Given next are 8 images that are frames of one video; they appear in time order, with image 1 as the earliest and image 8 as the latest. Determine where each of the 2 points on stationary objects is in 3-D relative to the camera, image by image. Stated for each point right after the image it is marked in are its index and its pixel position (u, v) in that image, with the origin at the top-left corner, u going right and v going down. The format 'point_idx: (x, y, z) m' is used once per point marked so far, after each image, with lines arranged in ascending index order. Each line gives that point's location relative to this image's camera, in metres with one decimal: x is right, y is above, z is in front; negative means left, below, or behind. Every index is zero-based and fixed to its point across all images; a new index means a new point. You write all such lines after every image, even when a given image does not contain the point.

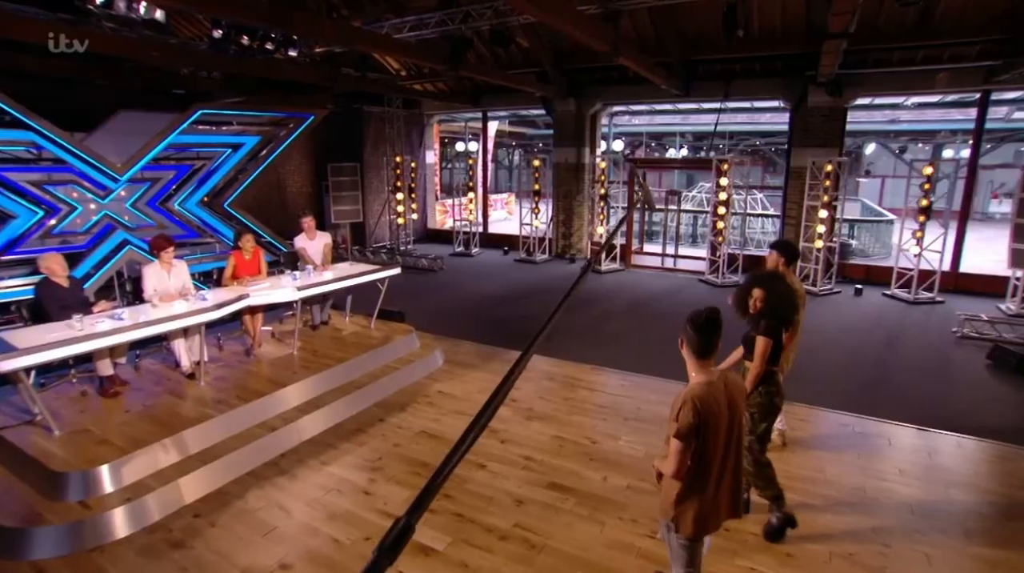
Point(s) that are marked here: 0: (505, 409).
0: (-0.1, -1.3, +5.9) m
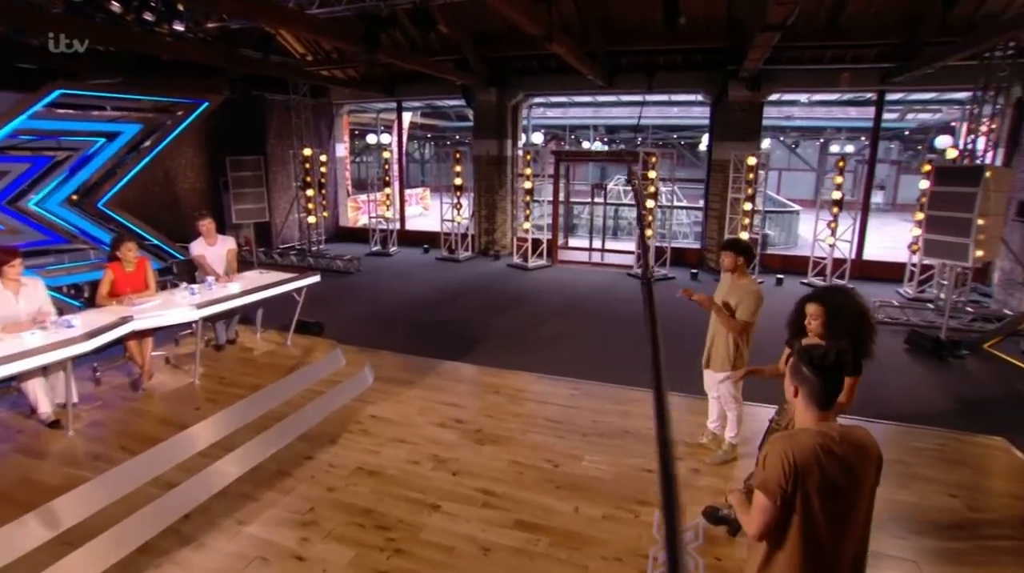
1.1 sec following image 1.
0: (-0.6, -1.4, +5.2) m
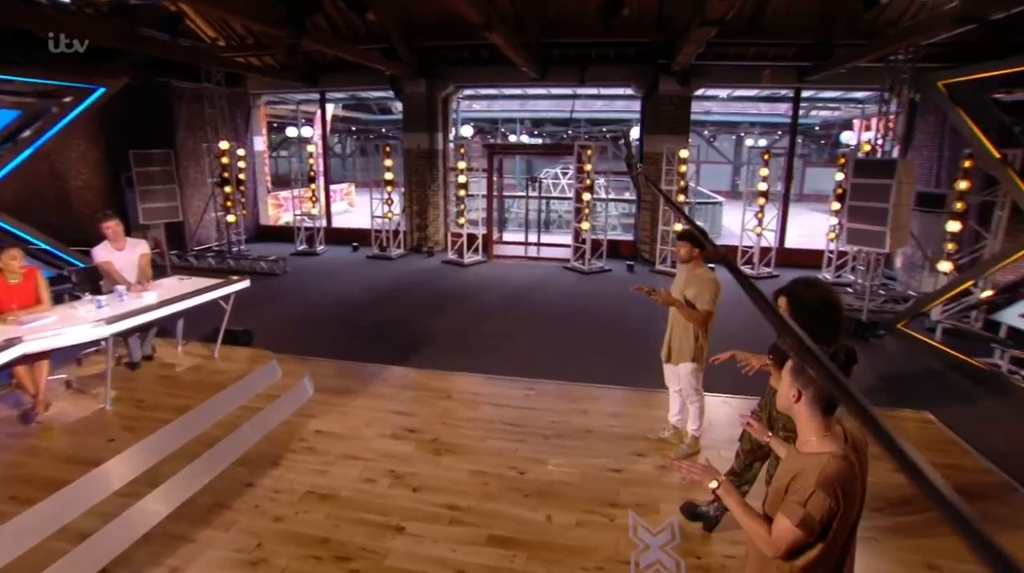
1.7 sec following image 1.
0: (-0.9, -1.4, +4.9) m
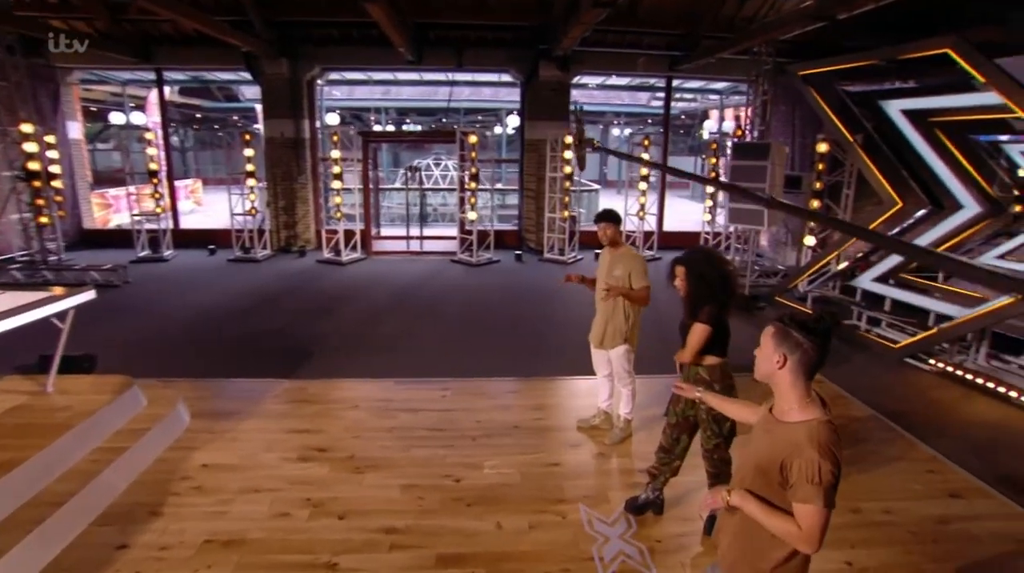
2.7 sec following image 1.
0: (-1.5, -1.4, +4.3) m
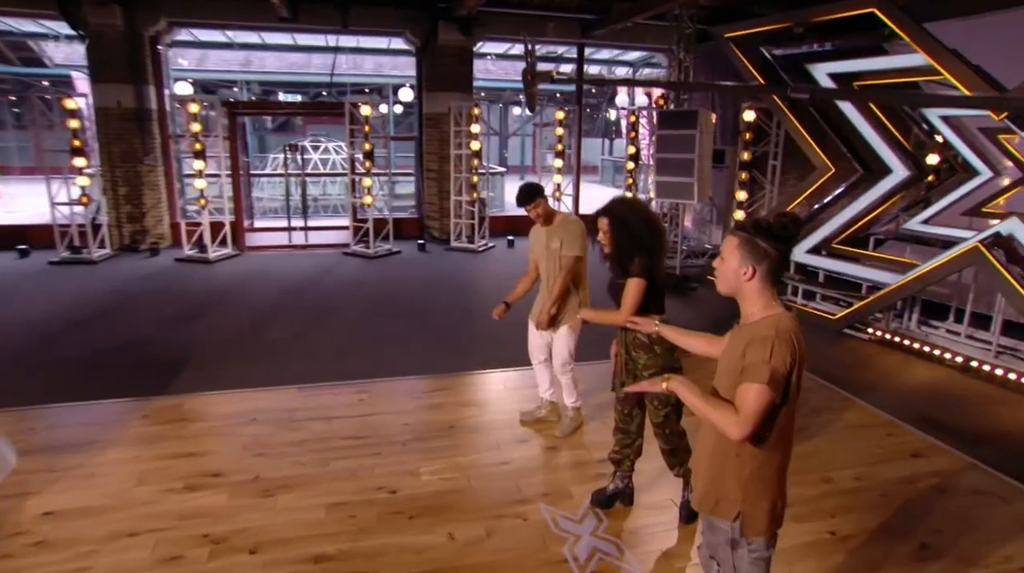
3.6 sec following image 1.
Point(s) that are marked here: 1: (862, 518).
0: (-1.9, -1.3, +3.5) m
1: (+1.7, -1.1, +2.7) m
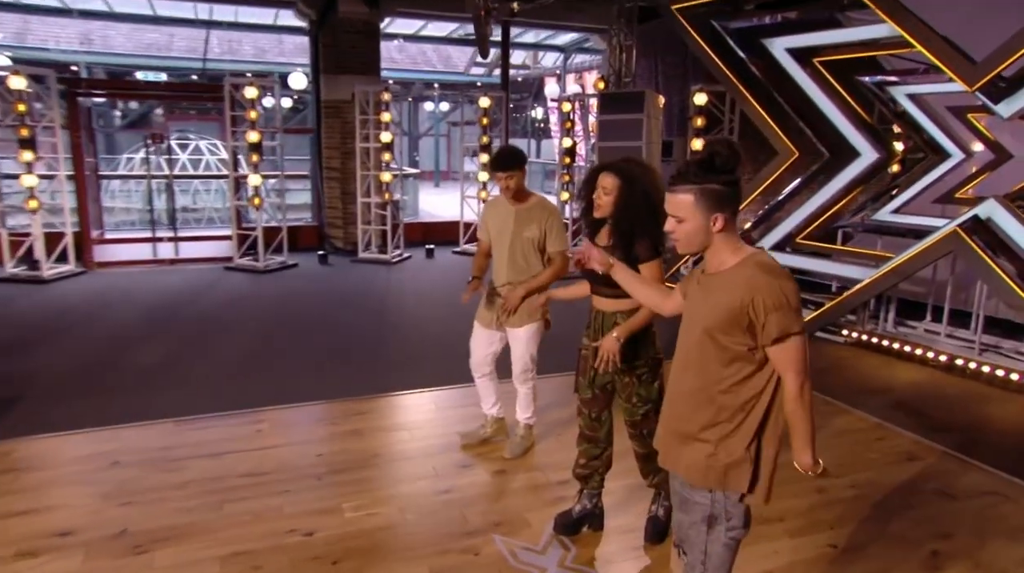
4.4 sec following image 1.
0: (-2.1, -1.3, +2.6) m
1: (+1.6, -1.1, +2.5) m
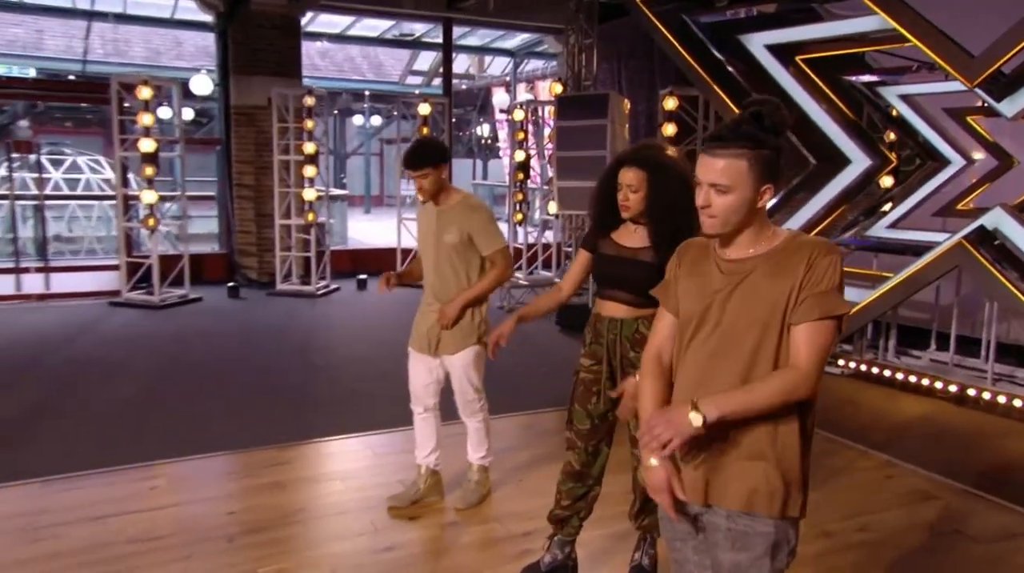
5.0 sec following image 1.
0: (-2.2, -1.5, +1.7) m
1: (+1.4, -1.1, +2.1) m
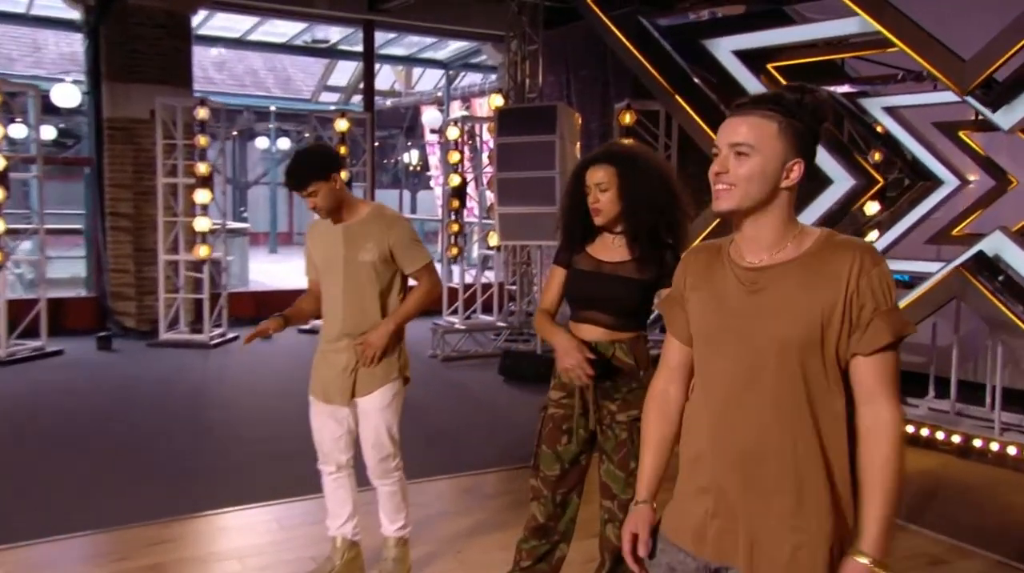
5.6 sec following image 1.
0: (-2.3, -1.6, +0.8) m
1: (+1.3, -1.3, +1.7) m
